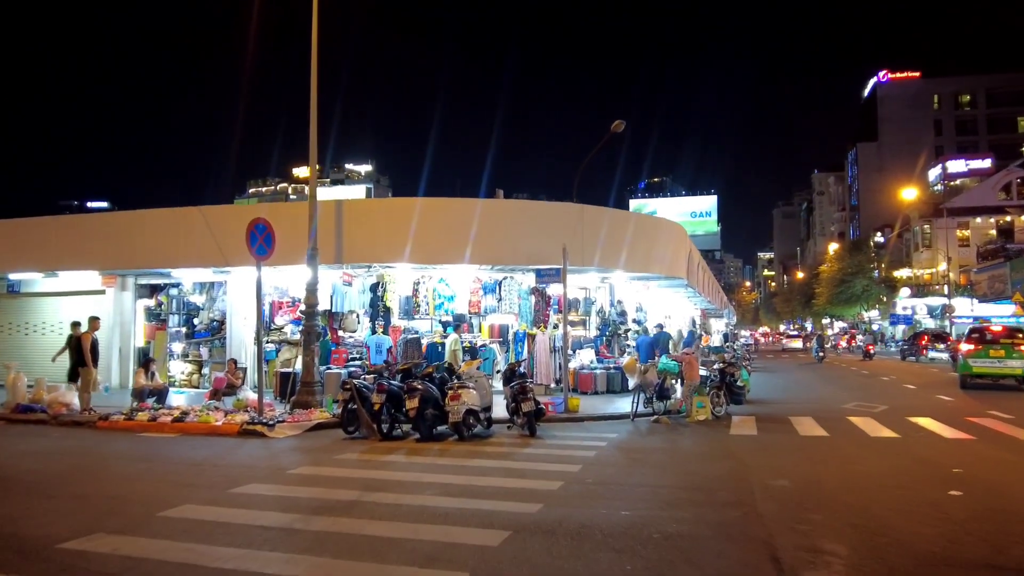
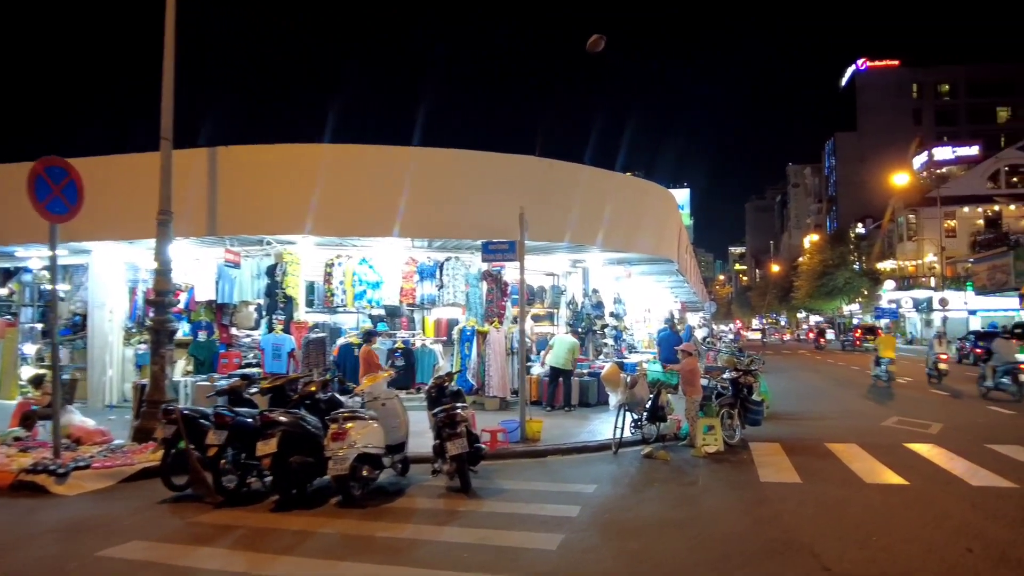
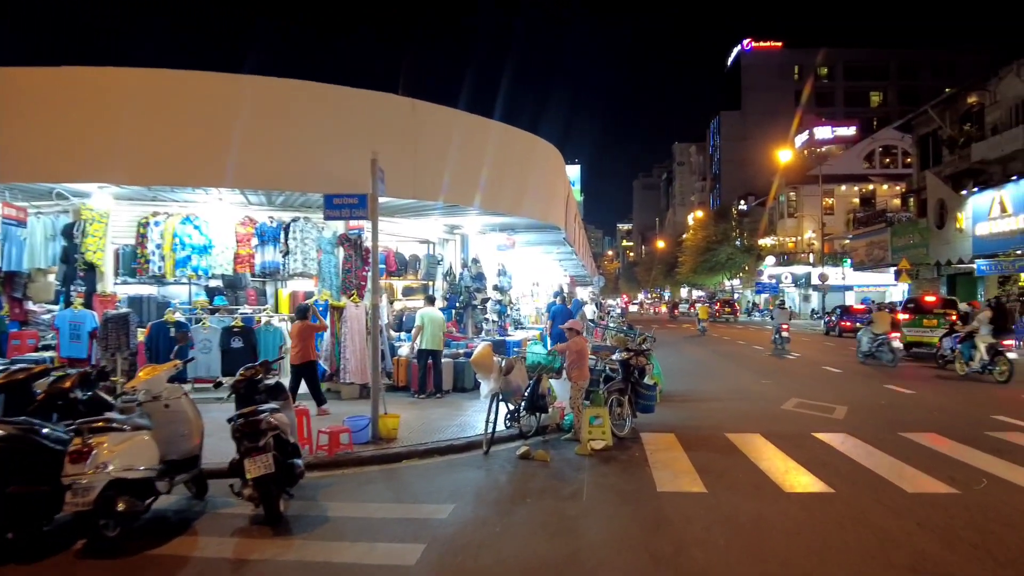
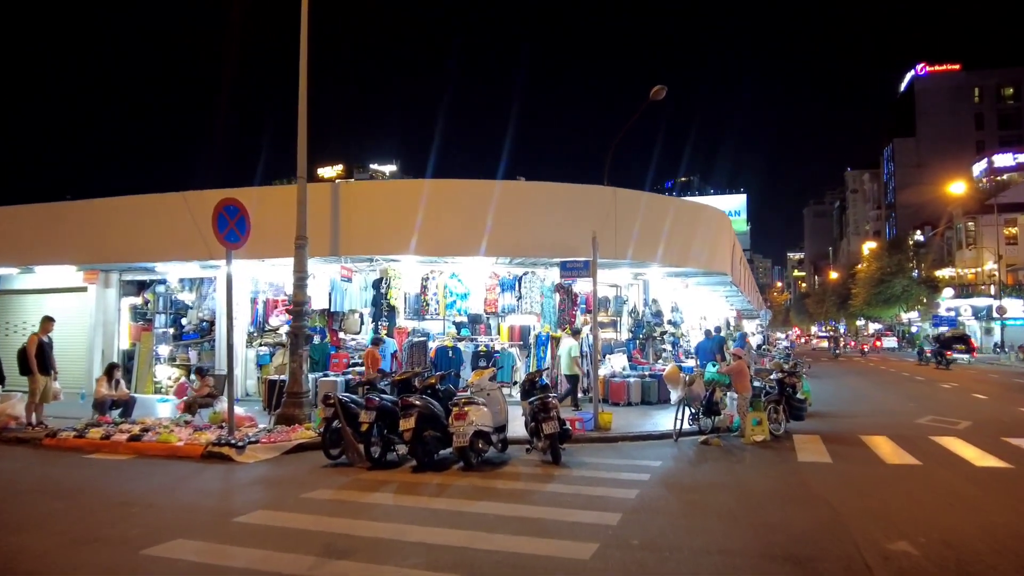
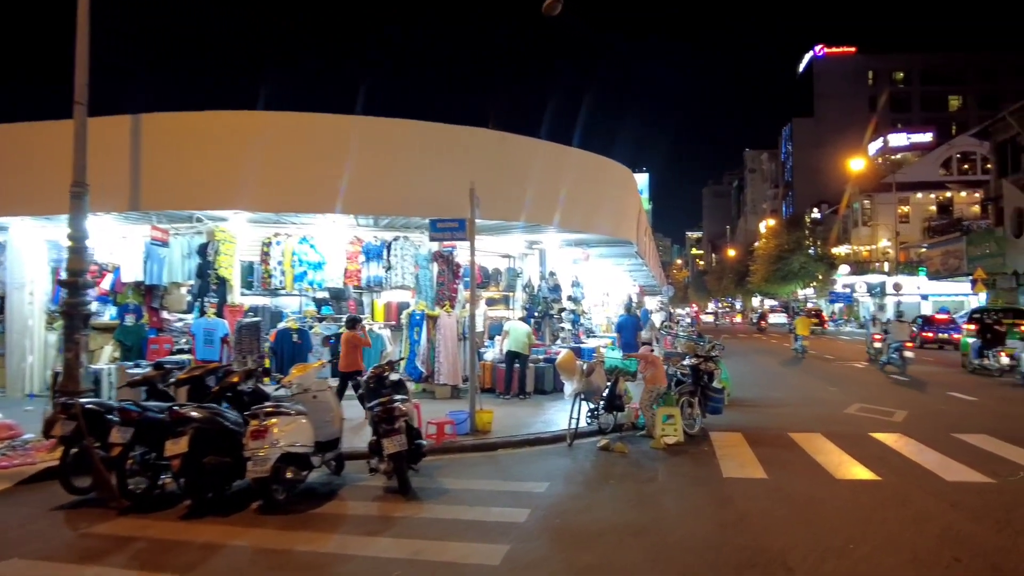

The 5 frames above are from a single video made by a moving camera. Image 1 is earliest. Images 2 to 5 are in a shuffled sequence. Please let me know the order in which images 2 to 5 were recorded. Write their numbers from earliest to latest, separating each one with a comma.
4, 2, 5, 3
